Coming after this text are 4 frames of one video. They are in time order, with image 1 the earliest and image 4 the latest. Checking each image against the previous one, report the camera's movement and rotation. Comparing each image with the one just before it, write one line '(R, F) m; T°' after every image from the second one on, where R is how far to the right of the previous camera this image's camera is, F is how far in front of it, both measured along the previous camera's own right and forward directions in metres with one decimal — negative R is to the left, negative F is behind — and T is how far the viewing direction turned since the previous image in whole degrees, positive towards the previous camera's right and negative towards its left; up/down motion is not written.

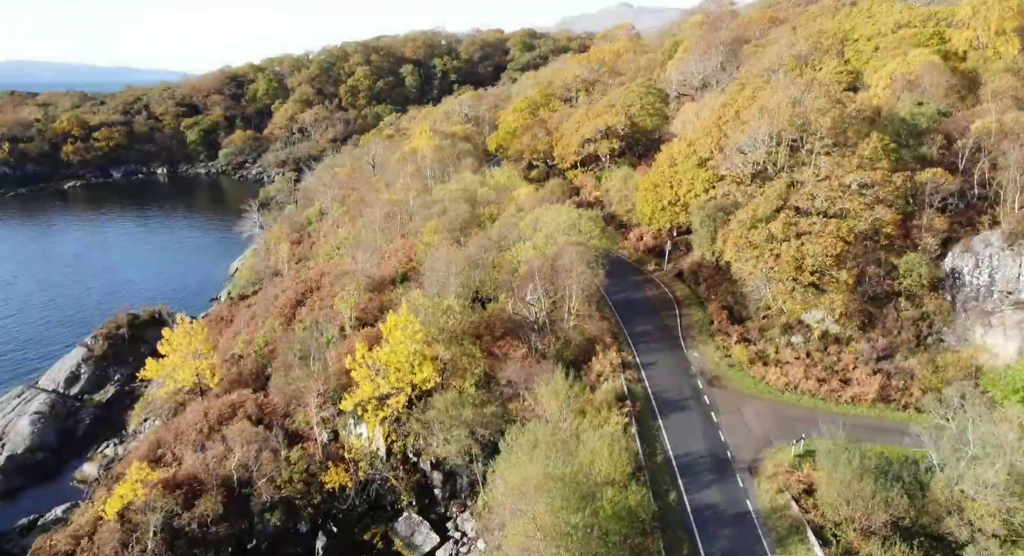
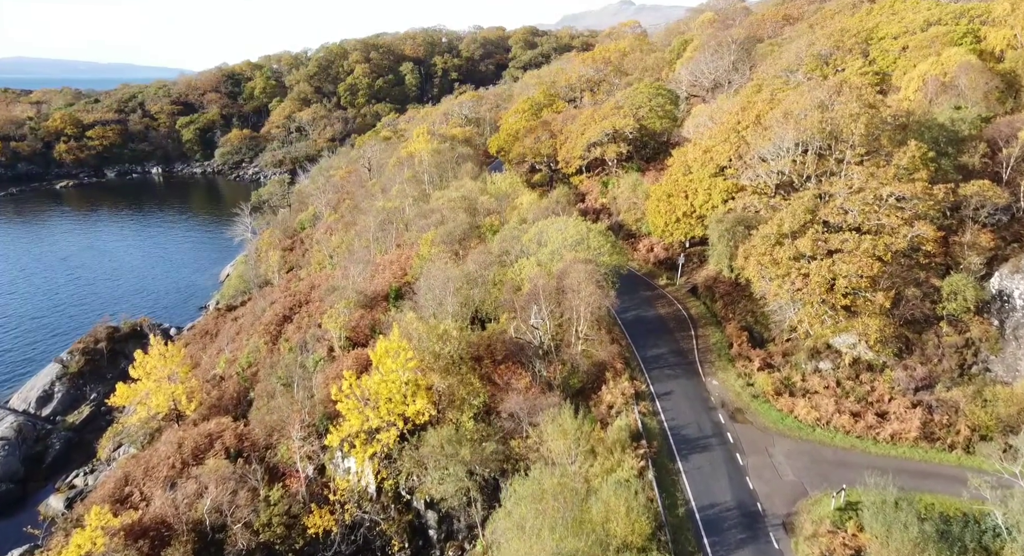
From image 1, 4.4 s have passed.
(-0.1, +5.2) m; 0°
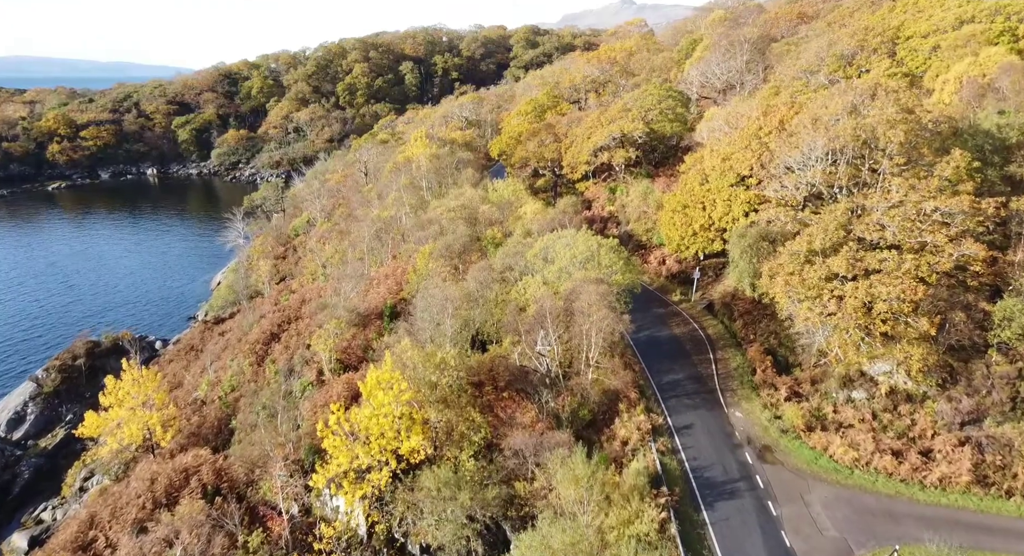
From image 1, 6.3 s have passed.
(-0.2, +4.9) m; 0°
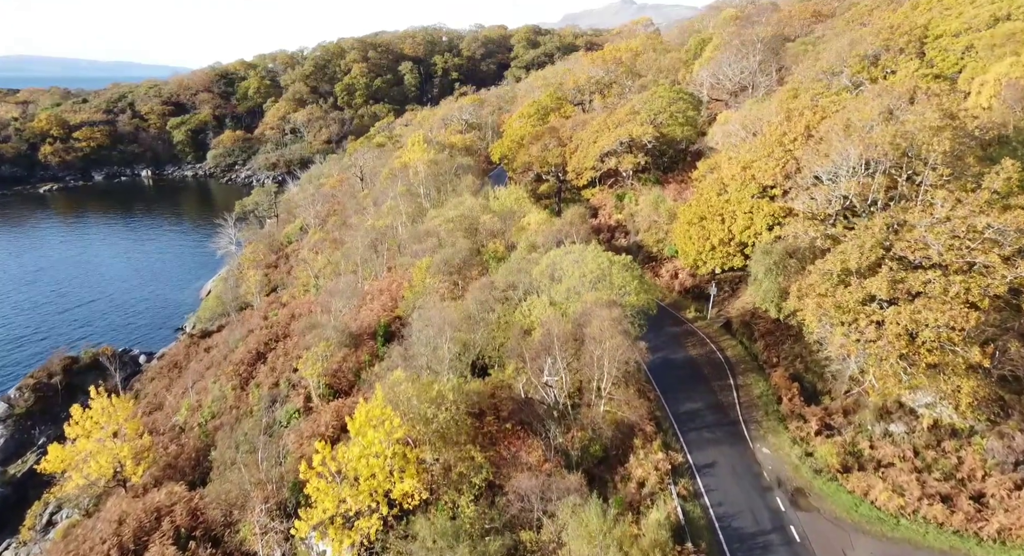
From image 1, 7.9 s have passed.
(-0.2, +4.7) m; 0°
